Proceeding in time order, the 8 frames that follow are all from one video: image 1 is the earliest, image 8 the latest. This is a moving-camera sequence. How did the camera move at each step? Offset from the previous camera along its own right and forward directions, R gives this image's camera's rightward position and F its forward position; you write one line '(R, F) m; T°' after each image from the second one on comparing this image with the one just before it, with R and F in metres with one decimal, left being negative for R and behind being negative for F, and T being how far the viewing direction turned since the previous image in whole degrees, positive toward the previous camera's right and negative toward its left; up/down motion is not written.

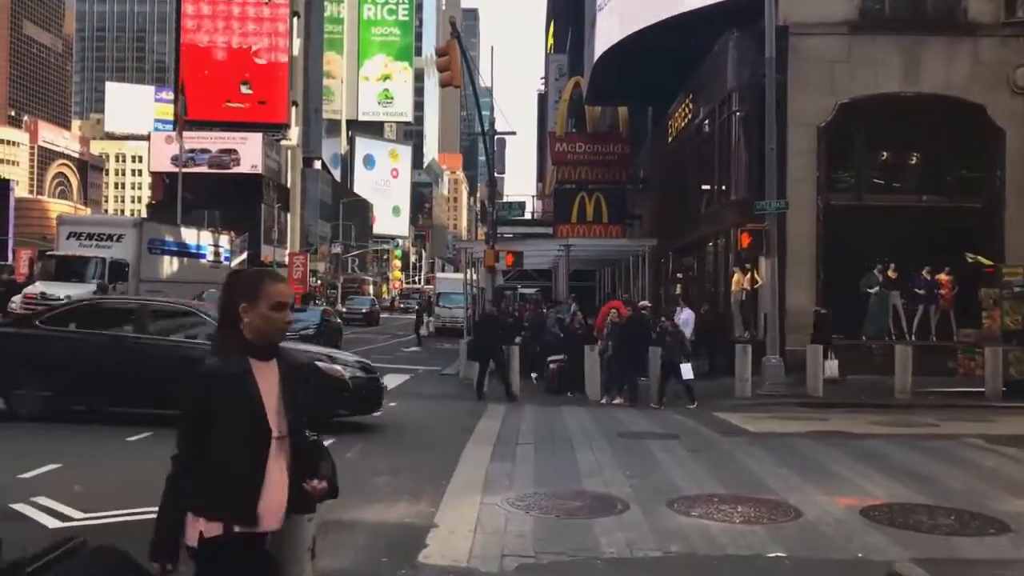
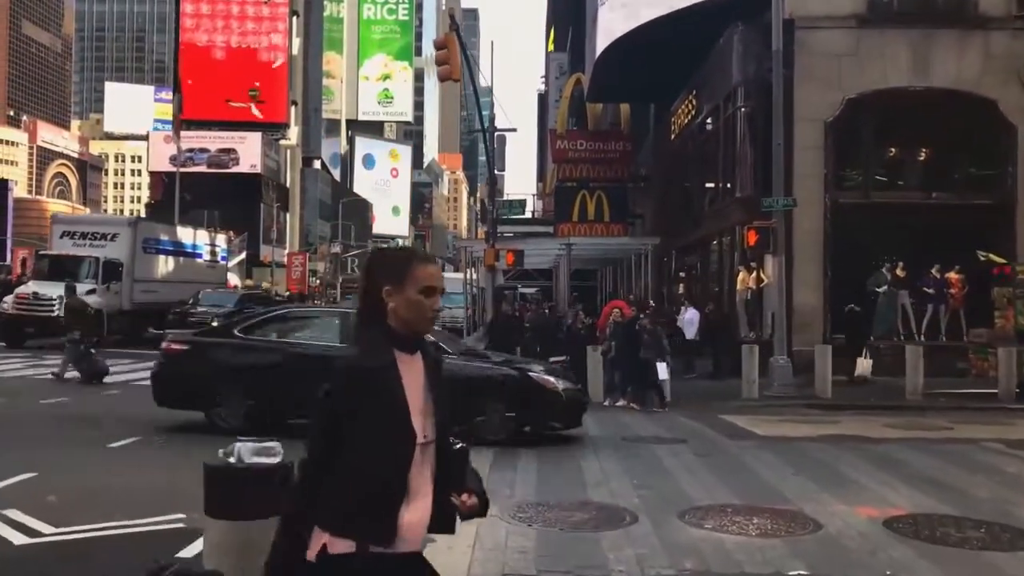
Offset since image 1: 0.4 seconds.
(0.0, +0.5) m; 0°
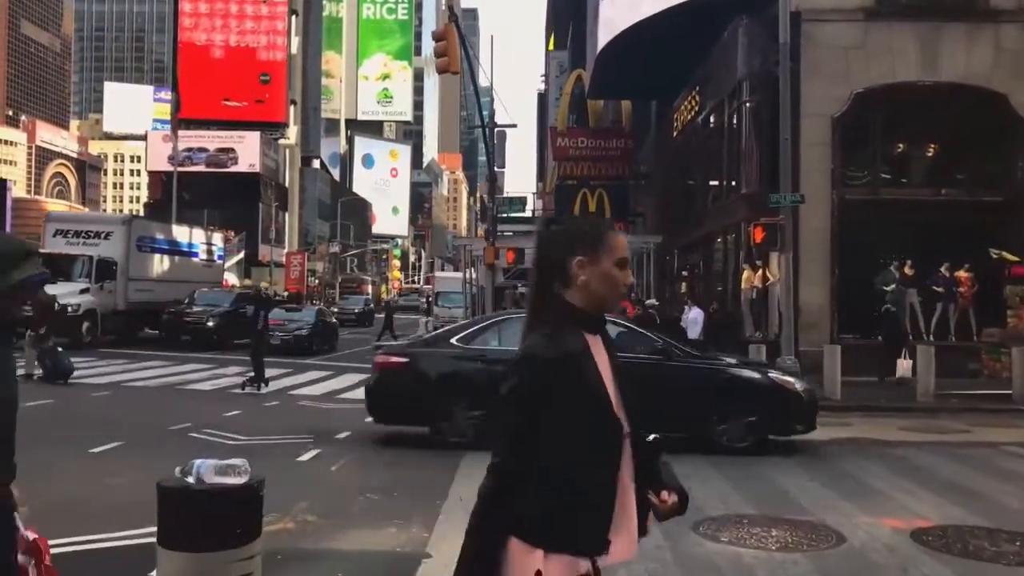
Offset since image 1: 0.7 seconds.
(0.0, +0.5) m; 0°
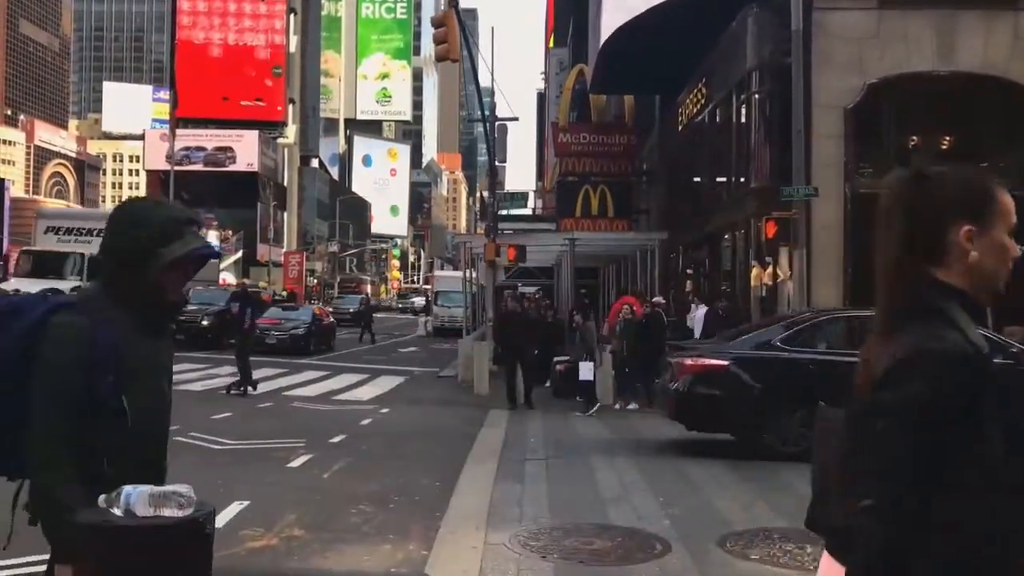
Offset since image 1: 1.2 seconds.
(-0.1, +0.6) m; 0°
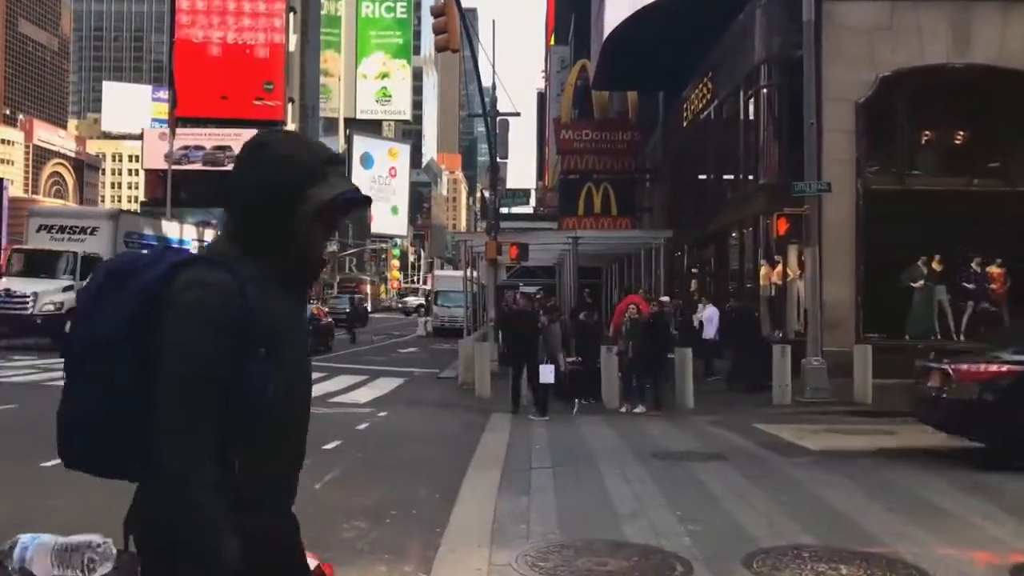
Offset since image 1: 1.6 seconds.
(0.0, +0.5) m; 0°
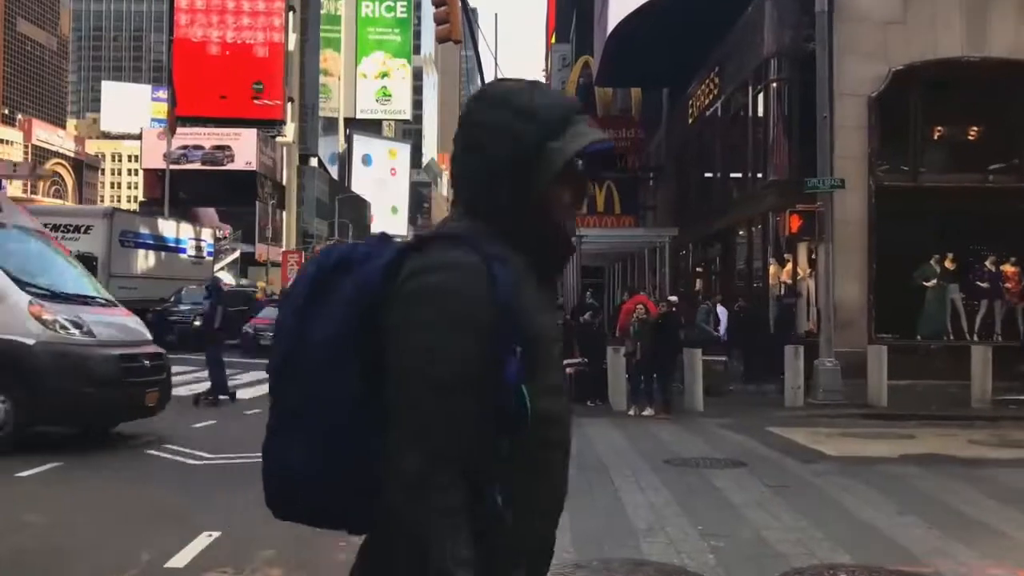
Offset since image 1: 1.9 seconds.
(-0.1, +0.5) m; 0°
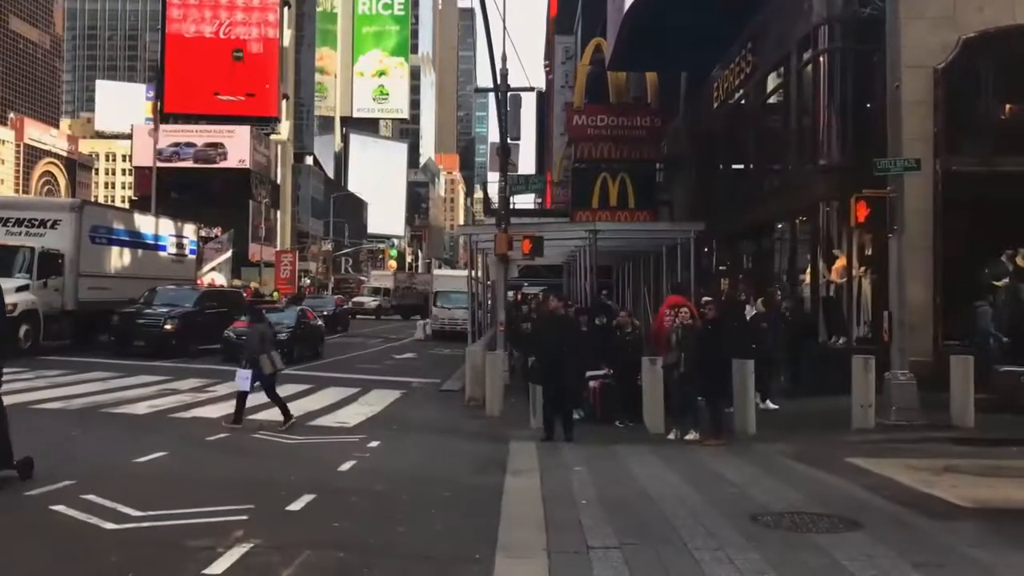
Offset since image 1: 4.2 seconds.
(-0.3, +2.3) m; 0°
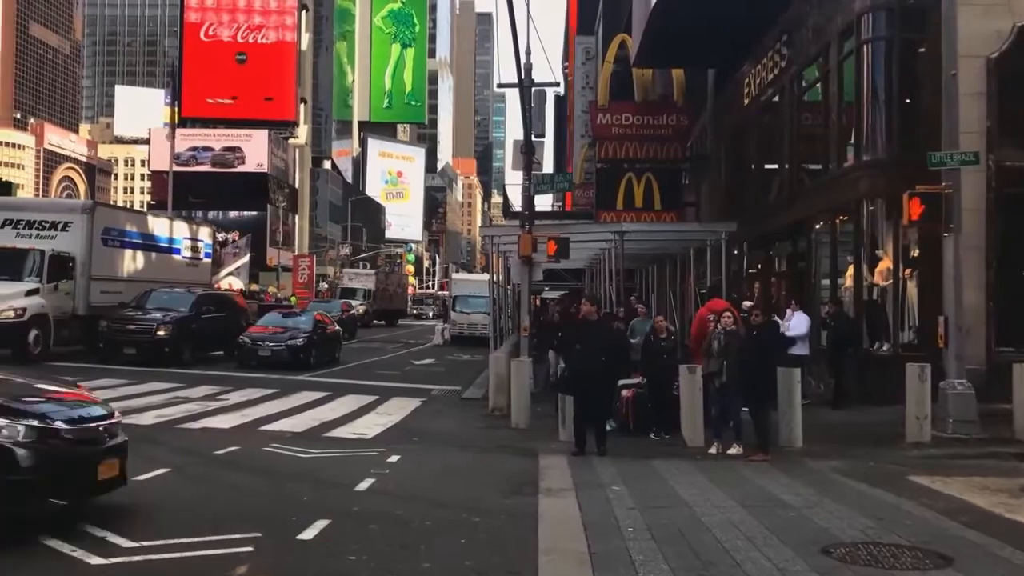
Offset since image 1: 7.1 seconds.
(-0.1, +0.8) m; -1°
